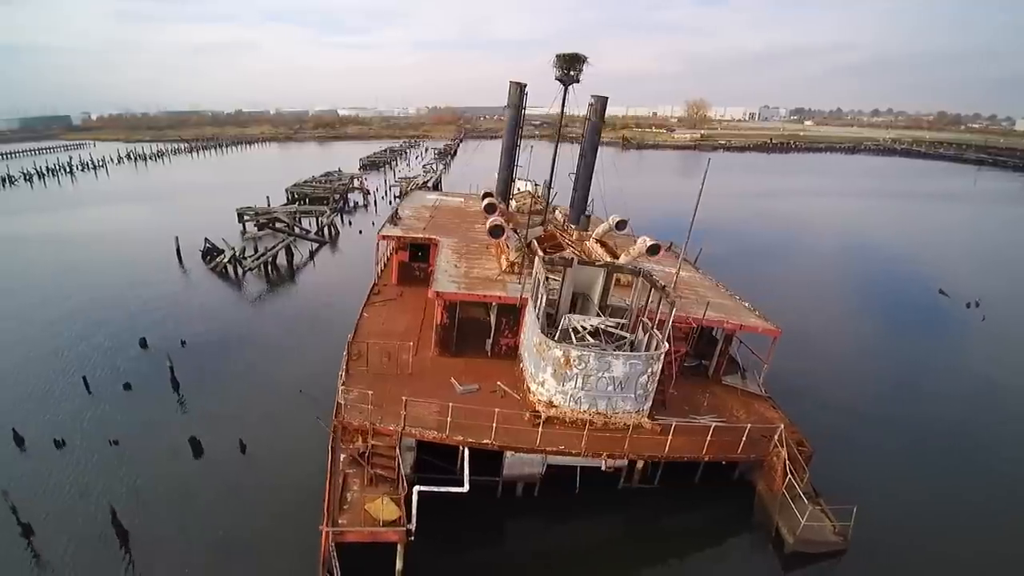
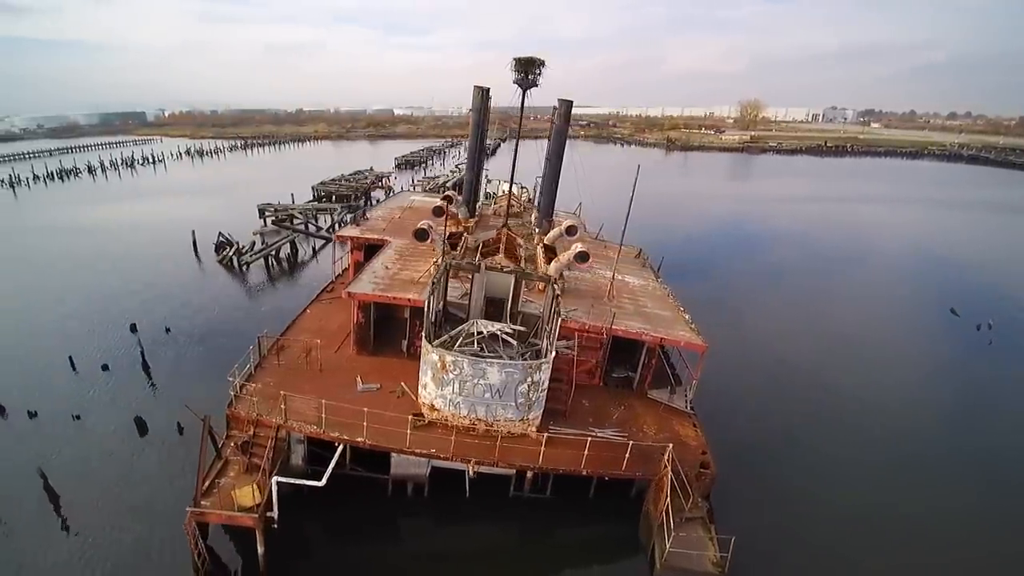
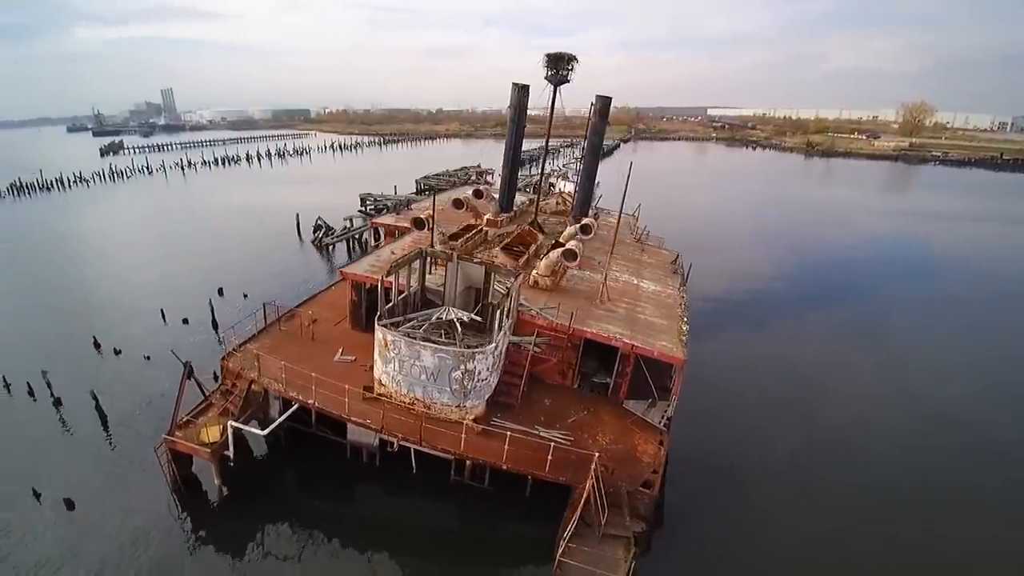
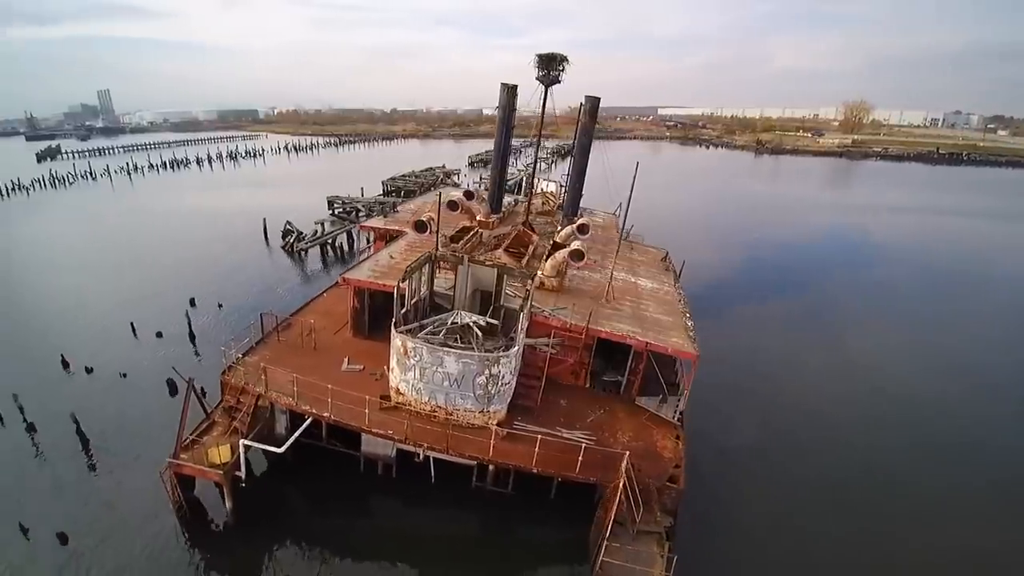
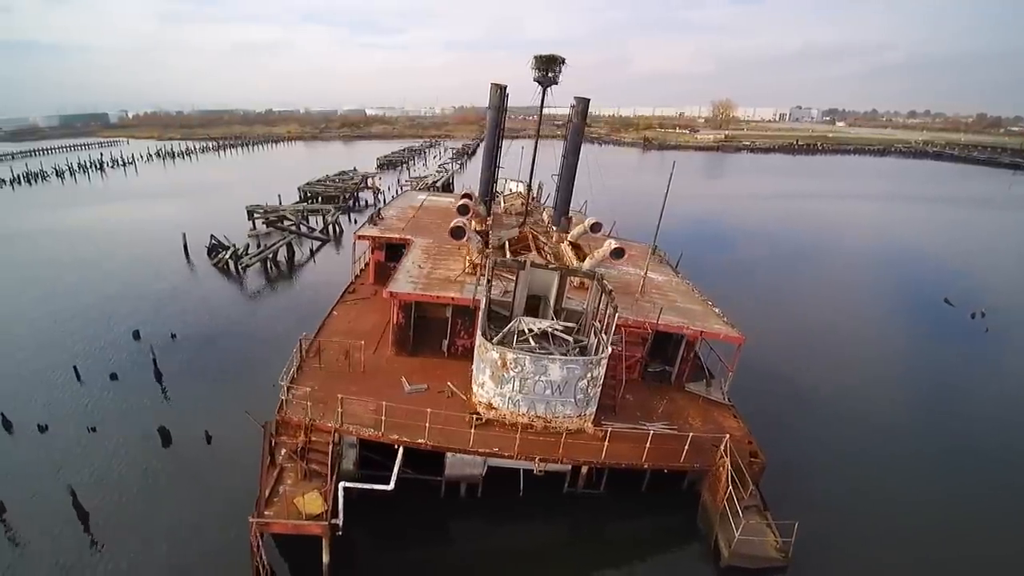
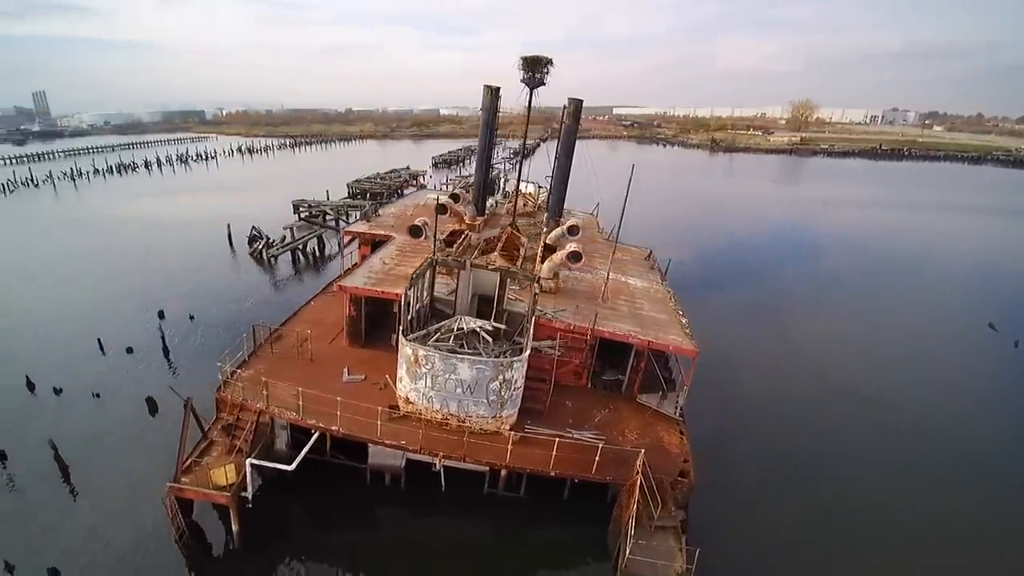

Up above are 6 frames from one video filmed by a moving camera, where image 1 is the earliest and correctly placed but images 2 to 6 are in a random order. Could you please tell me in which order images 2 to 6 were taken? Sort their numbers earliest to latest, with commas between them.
5, 2, 6, 4, 3
